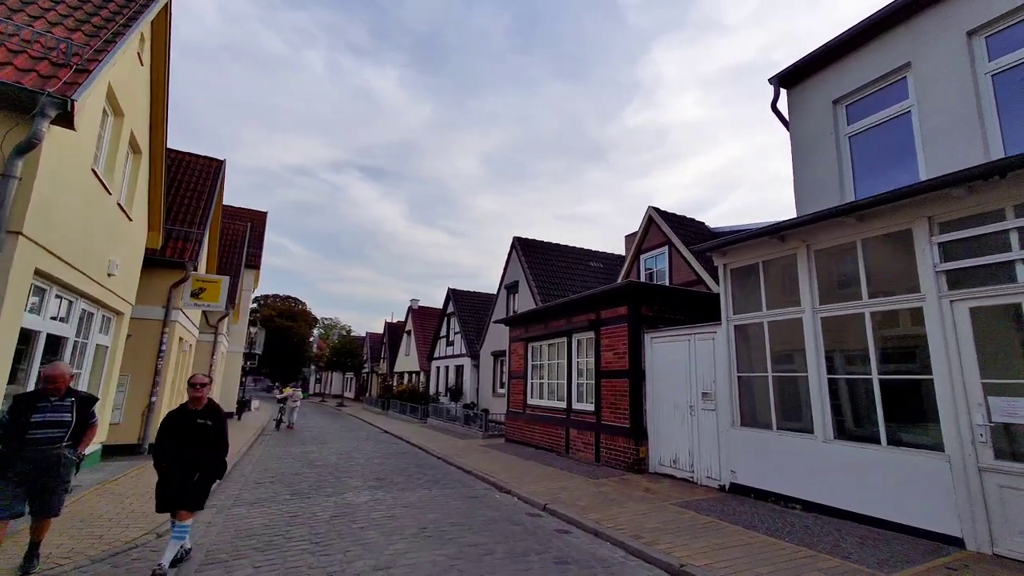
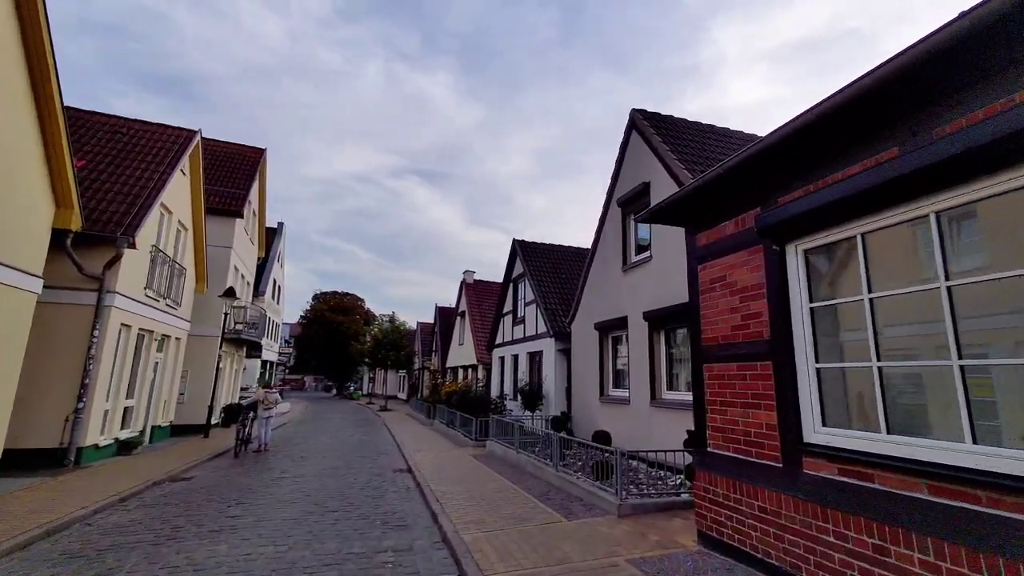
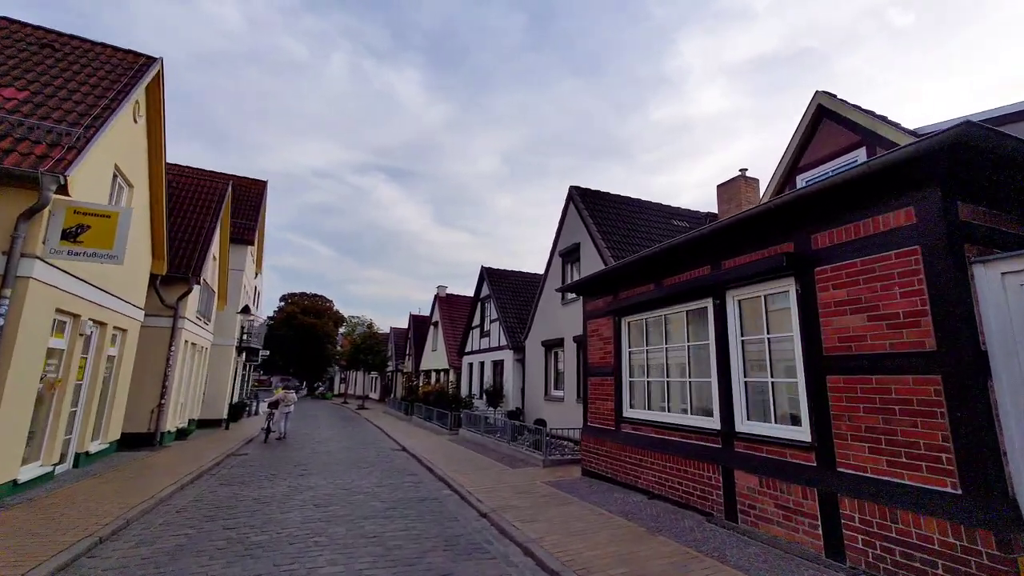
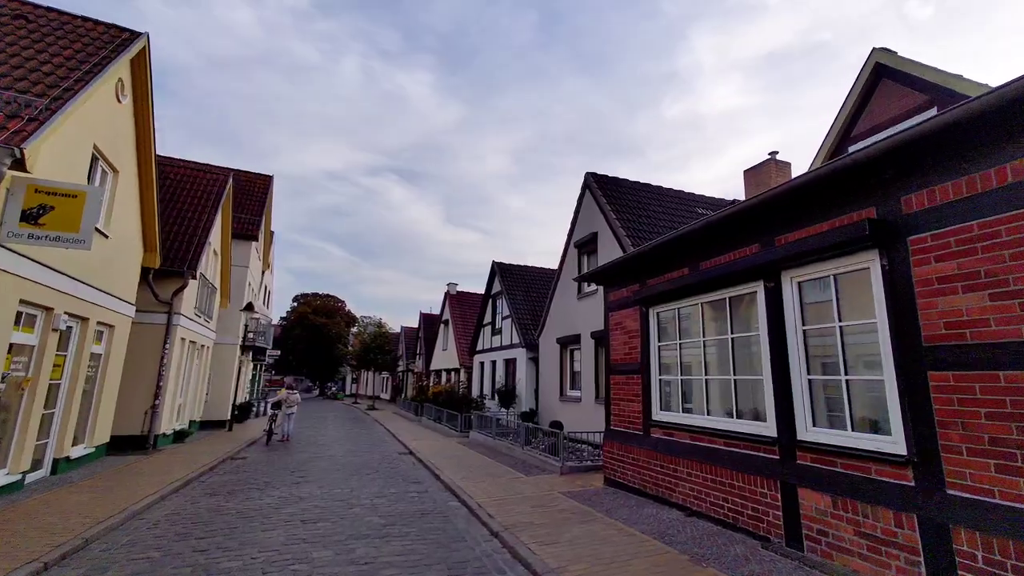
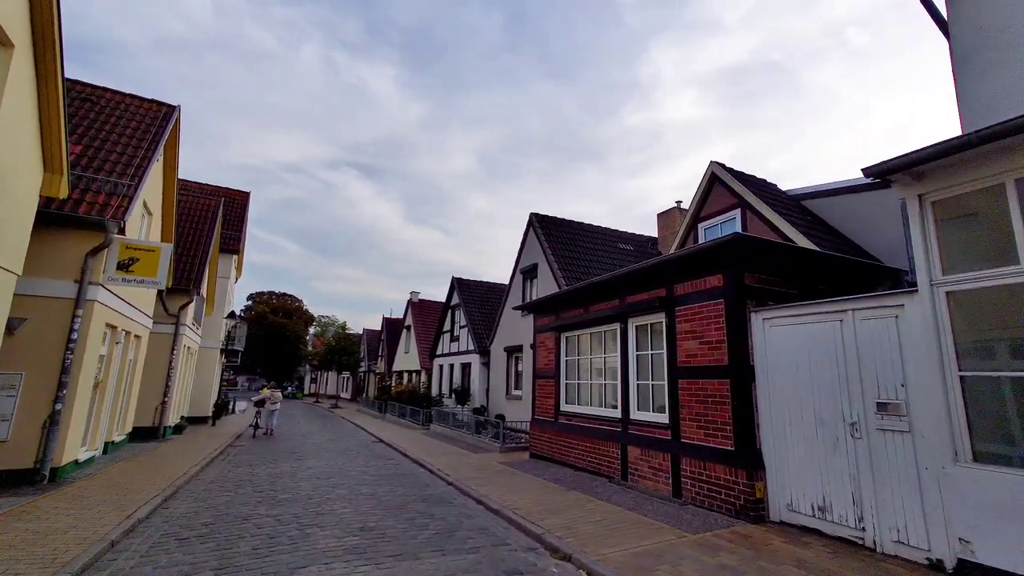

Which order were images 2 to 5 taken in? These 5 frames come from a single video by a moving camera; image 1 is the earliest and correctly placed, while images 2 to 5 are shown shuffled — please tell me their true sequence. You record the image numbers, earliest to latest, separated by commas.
5, 3, 4, 2
